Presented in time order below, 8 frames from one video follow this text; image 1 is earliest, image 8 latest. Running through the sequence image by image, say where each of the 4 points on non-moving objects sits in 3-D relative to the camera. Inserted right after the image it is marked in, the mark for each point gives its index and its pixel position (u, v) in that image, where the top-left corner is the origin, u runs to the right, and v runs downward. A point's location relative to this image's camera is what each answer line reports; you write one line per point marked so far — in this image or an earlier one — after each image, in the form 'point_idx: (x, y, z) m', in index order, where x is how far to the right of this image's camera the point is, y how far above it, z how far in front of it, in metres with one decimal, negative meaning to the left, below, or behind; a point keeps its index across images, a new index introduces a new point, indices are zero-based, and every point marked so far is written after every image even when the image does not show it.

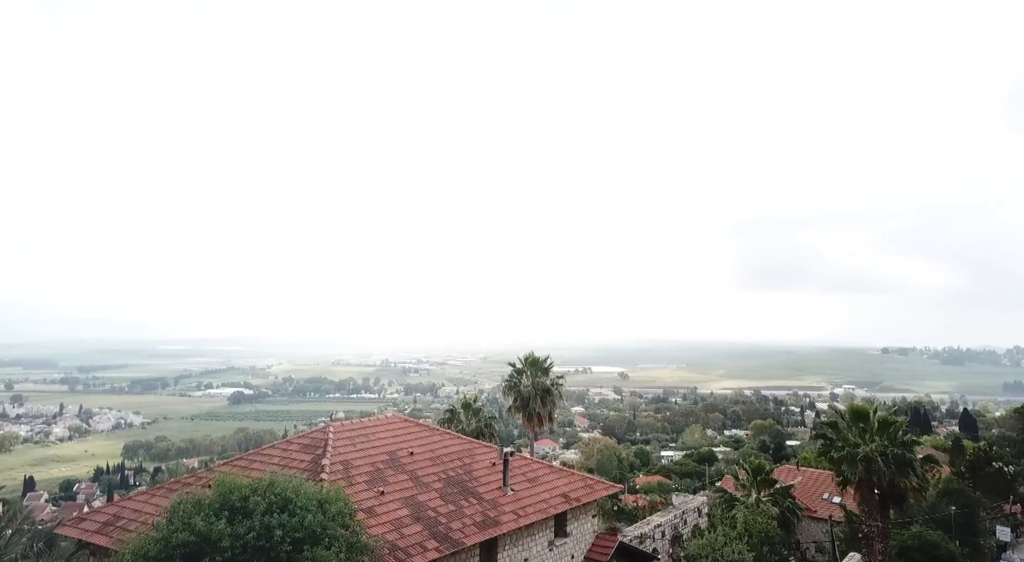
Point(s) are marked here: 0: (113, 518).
0: (-5.0, -3.0, +9.8) m
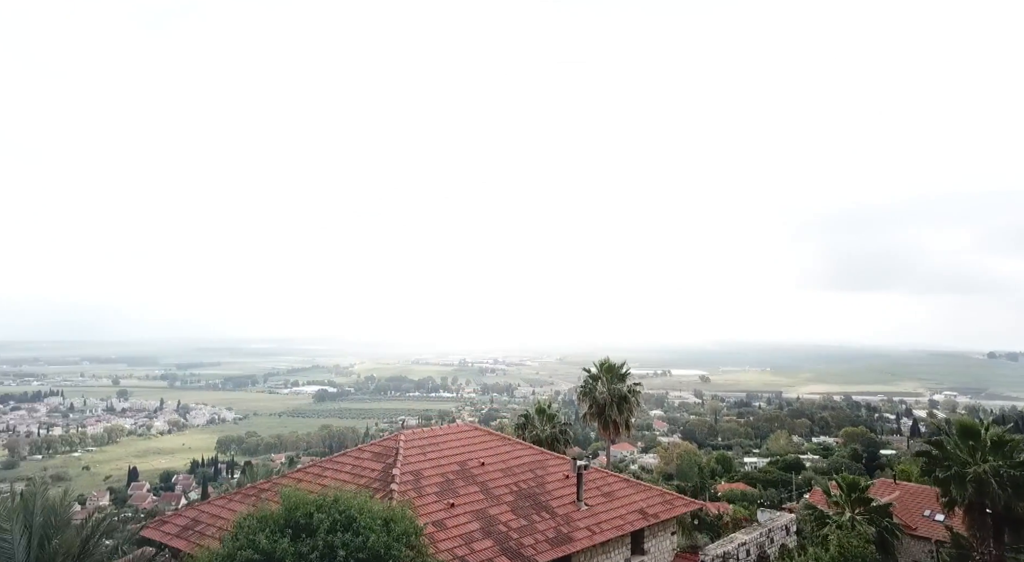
0: (-4.1, -3.1, +9.9) m
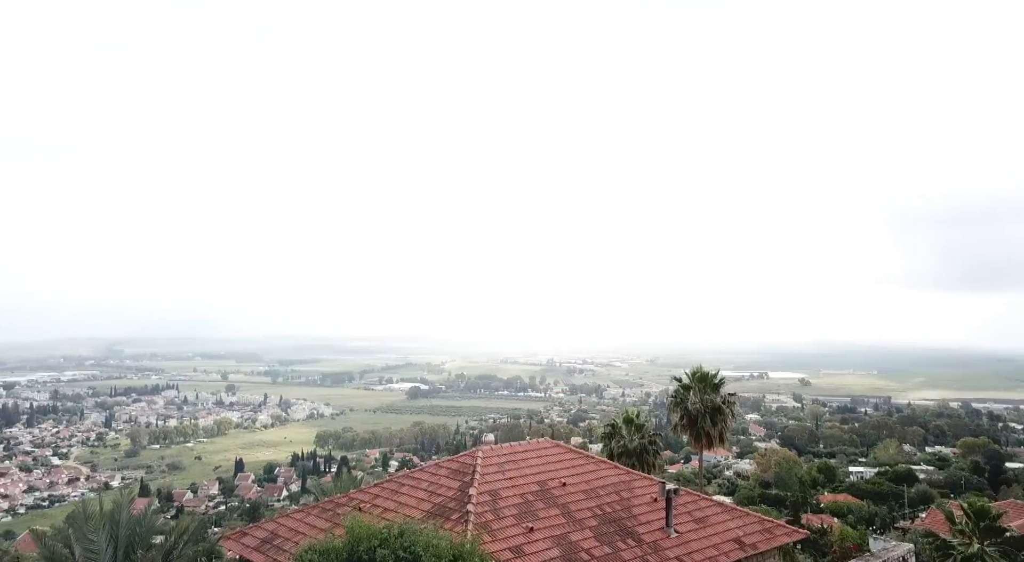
0: (-3.0, -3.2, +9.8) m
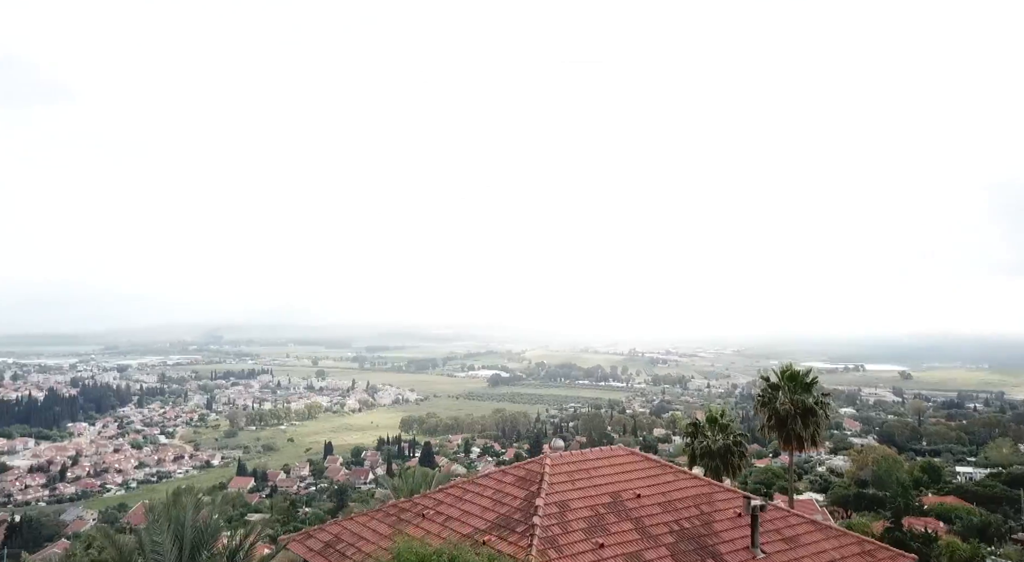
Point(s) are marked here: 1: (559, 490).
0: (-2.2, -3.2, +9.5) m
1: (+0.5, -2.3, +8.6) m
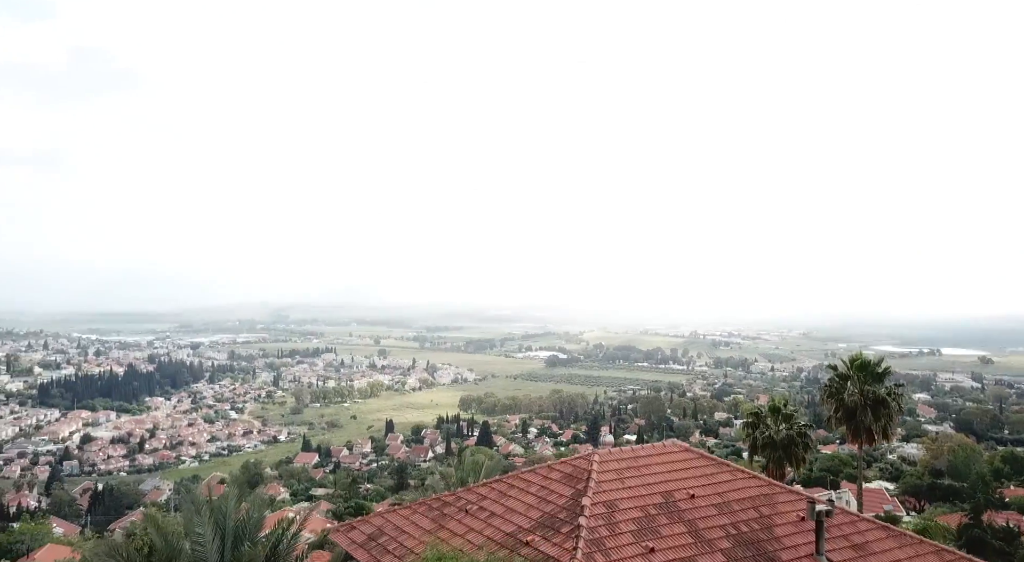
0: (-1.6, -3.0, +9.3) m
1: (+1.0, -2.2, +8.1) m
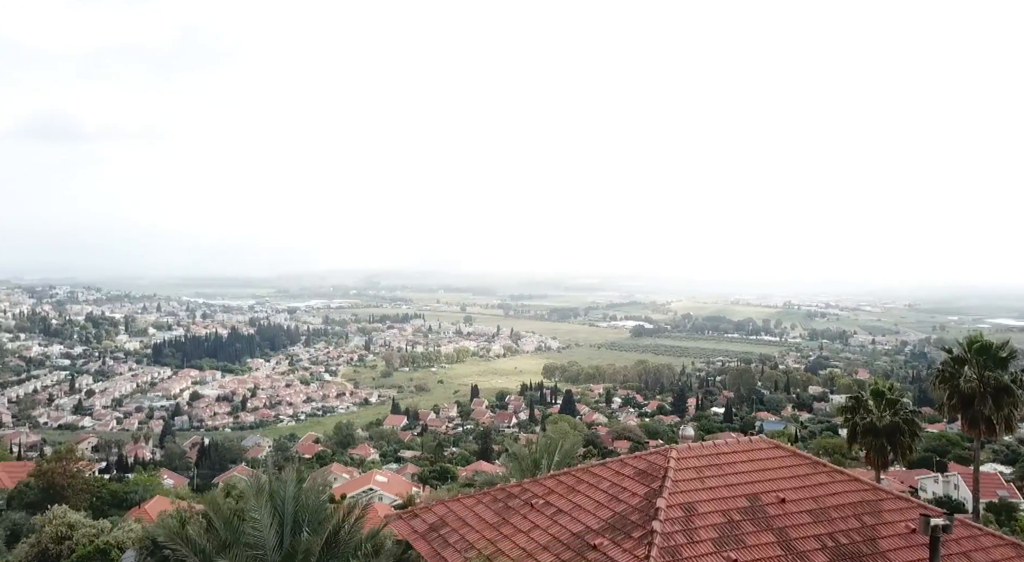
0: (-0.8, -2.7, +8.8) m
1: (+1.6, -2.0, +7.3) m
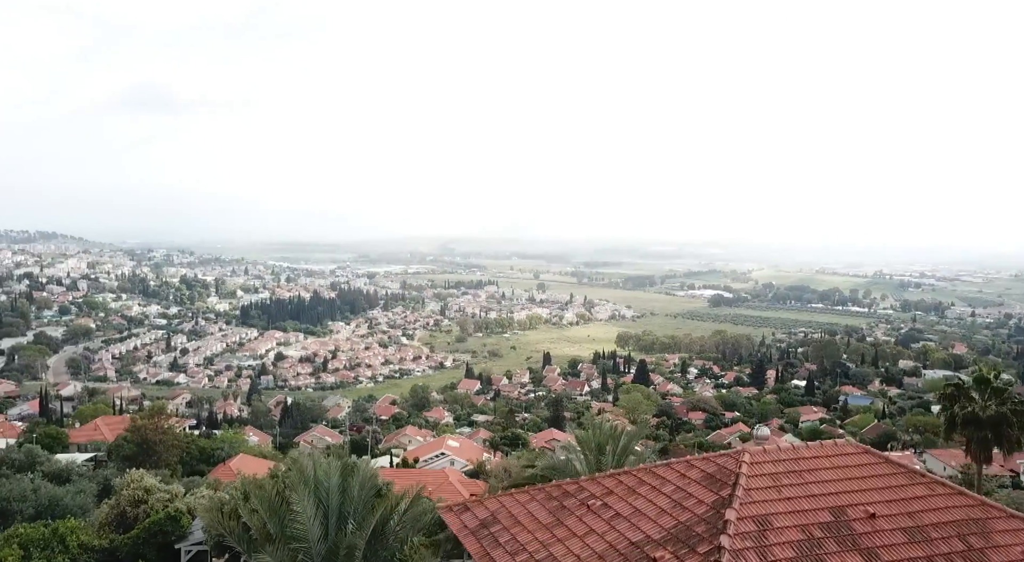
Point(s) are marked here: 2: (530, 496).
0: (-0.2, -2.5, +8.2) m
1: (+2.1, -1.9, +6.5) m
2: (+0.2, -2.3, +8.4) m
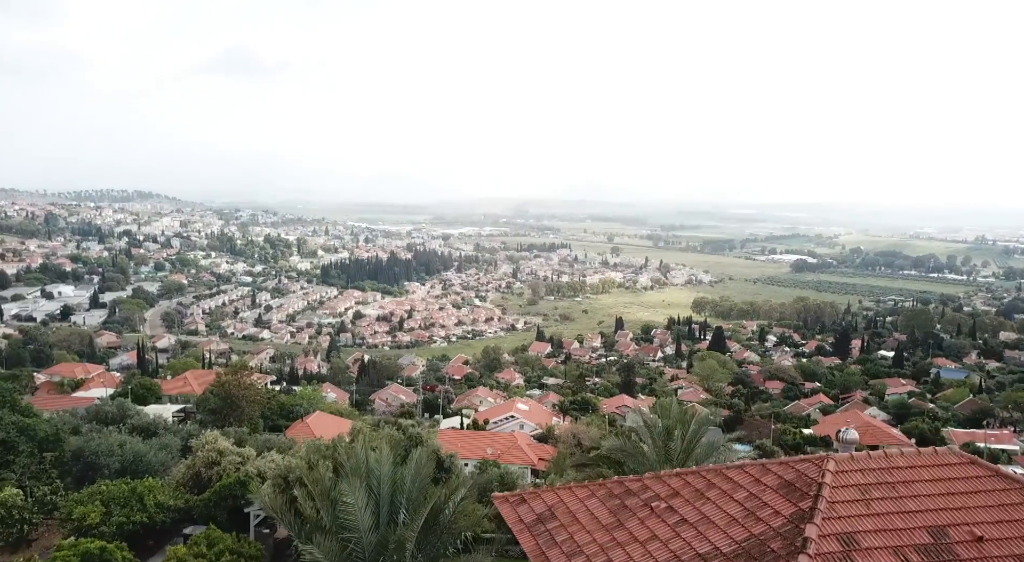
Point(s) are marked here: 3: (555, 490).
0: (+0.4, -2.3, +7.5) m
1: (+2.5, -1.7, +5.6) m
2: (+0.8, -2.1, +7.6) m
3: (+0.5, -2.1, +7.9) m
